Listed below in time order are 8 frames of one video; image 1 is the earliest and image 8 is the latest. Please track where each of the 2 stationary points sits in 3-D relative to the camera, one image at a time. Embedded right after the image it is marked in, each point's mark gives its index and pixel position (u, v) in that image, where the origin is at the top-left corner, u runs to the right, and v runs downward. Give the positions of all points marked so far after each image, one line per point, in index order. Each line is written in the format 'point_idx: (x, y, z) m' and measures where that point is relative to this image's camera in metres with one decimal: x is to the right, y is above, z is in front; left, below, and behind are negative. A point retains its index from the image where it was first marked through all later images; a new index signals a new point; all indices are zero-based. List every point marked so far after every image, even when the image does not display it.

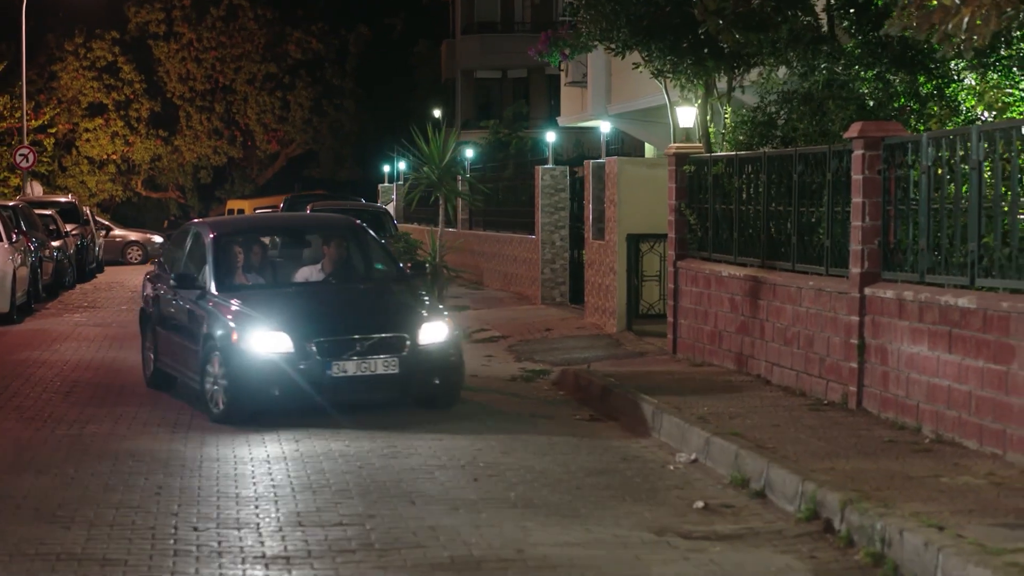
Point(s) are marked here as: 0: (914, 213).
0: (+2.8, +0.5, +10.3) m
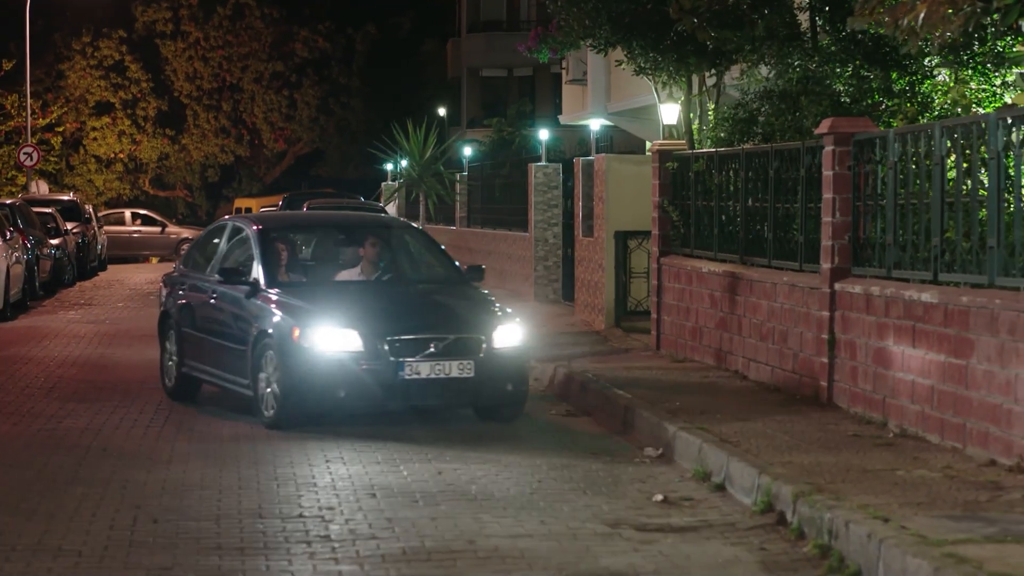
0: (+2.6, +0.6, +10.3) m
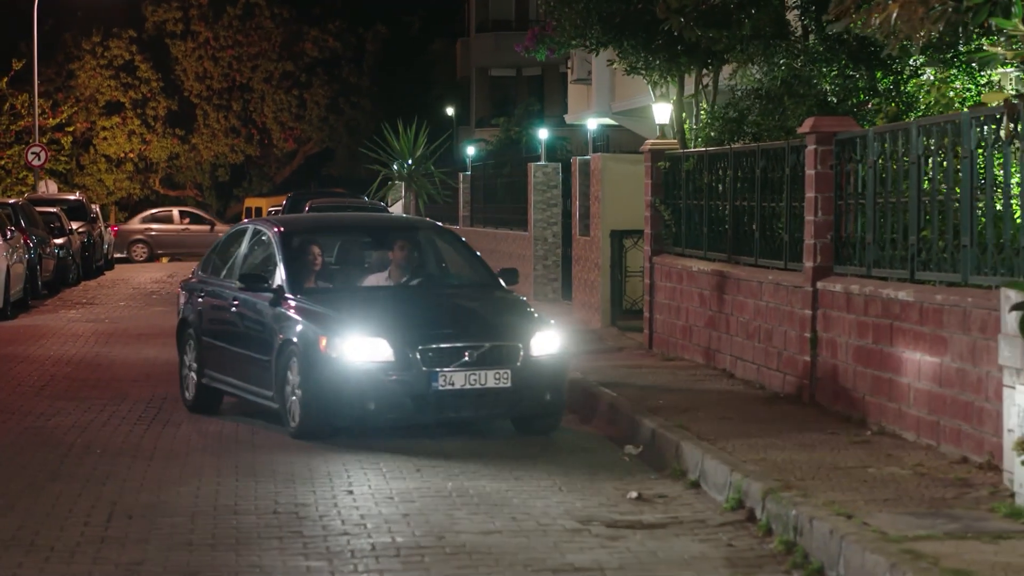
0: (+2.5, +0.6, +10.4) m
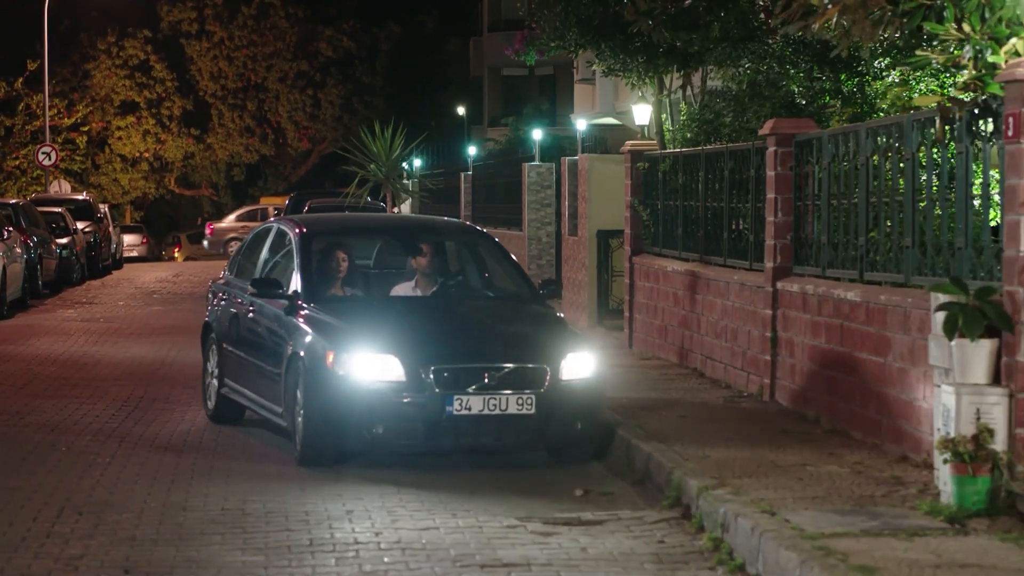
0: (+2.2, +0.6, +10.5) m
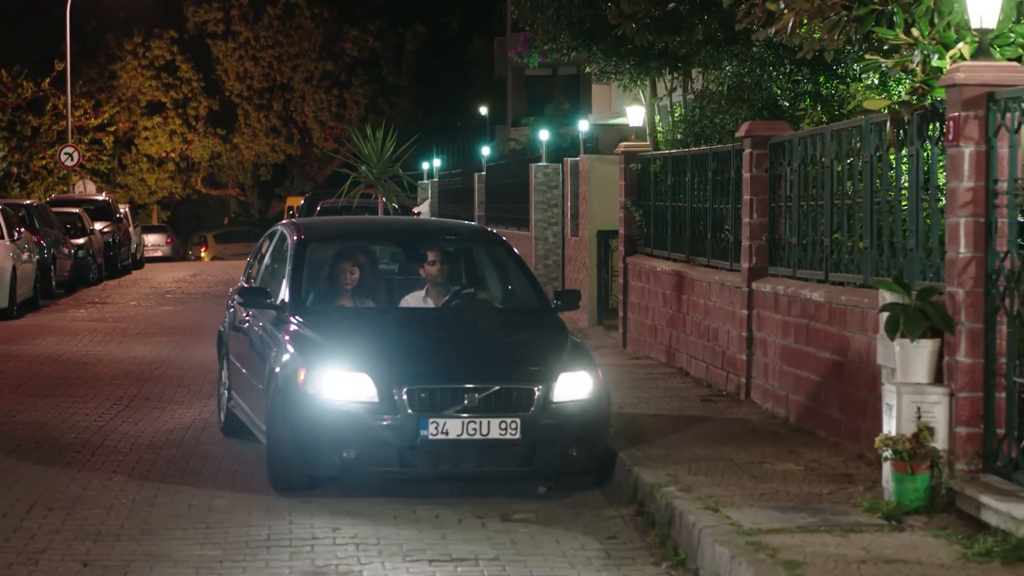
0: (+2.0, +0.6, +10.6) m
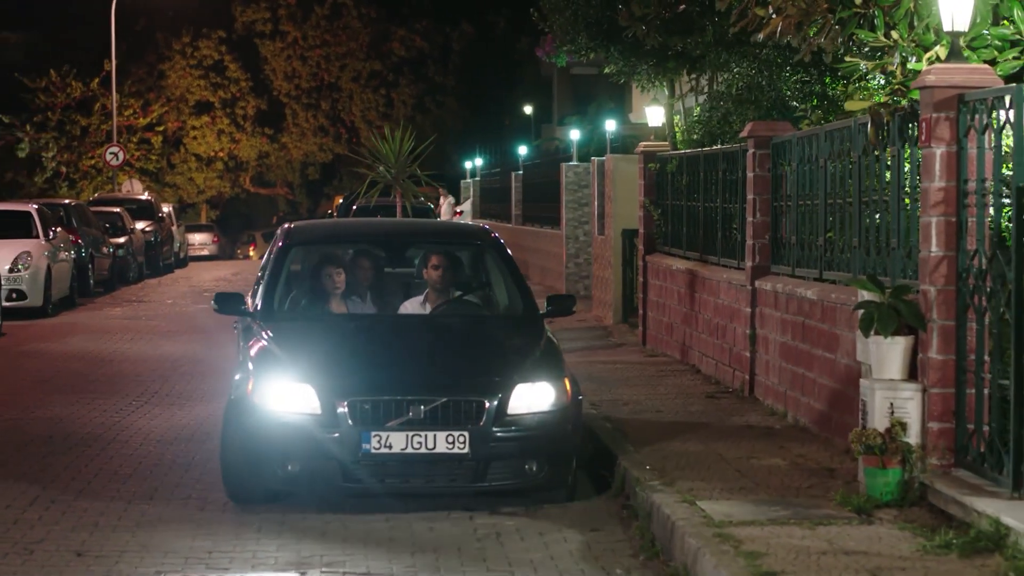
0: (+2.0, +0.6, +10.7) m
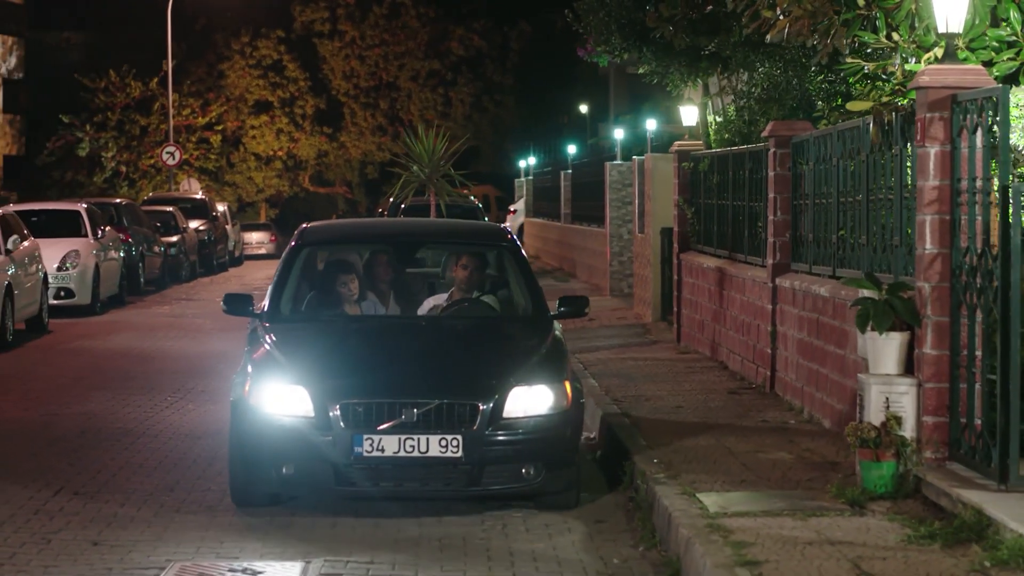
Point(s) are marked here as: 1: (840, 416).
0: (+2.2, +0.6, +10.9) m
1: (+2.1, -0.8, +9.2) m
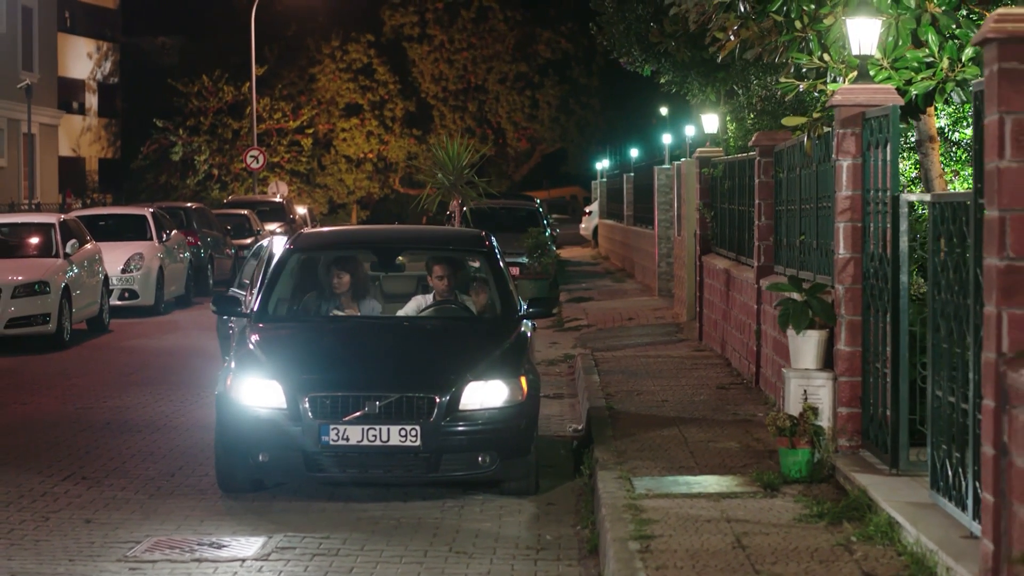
0: (+2.2, +0.6, +11.4) m
1: (+1.9, -0.8, +9.8) m
